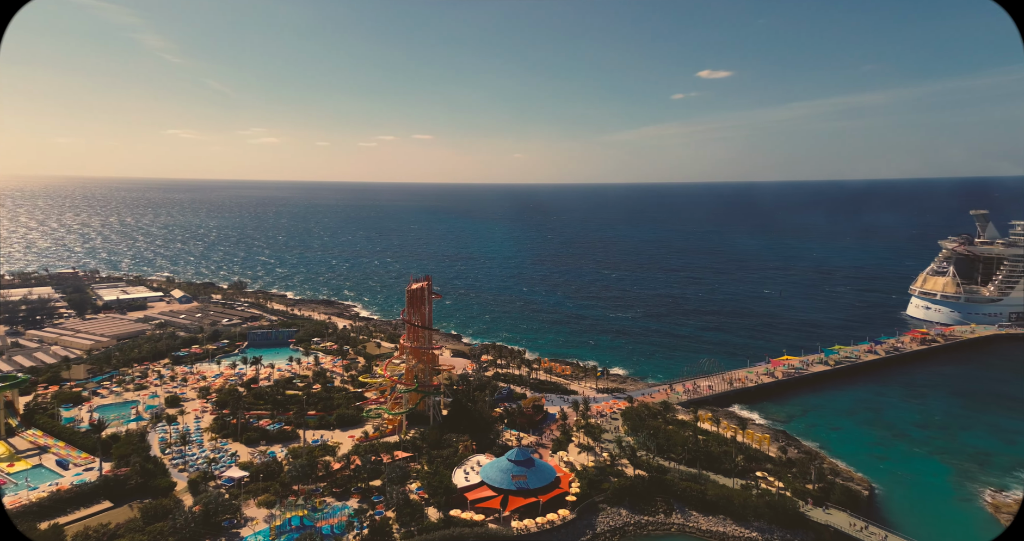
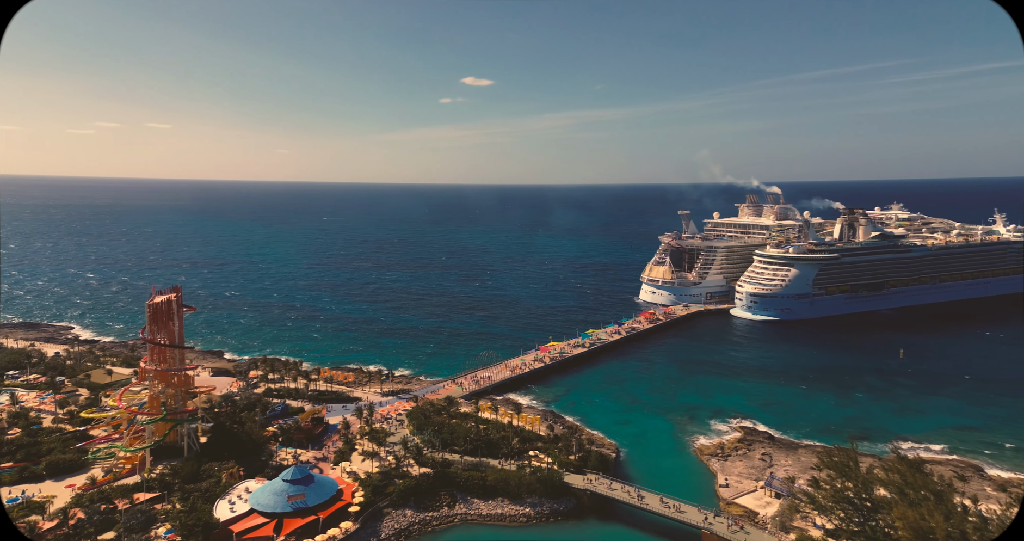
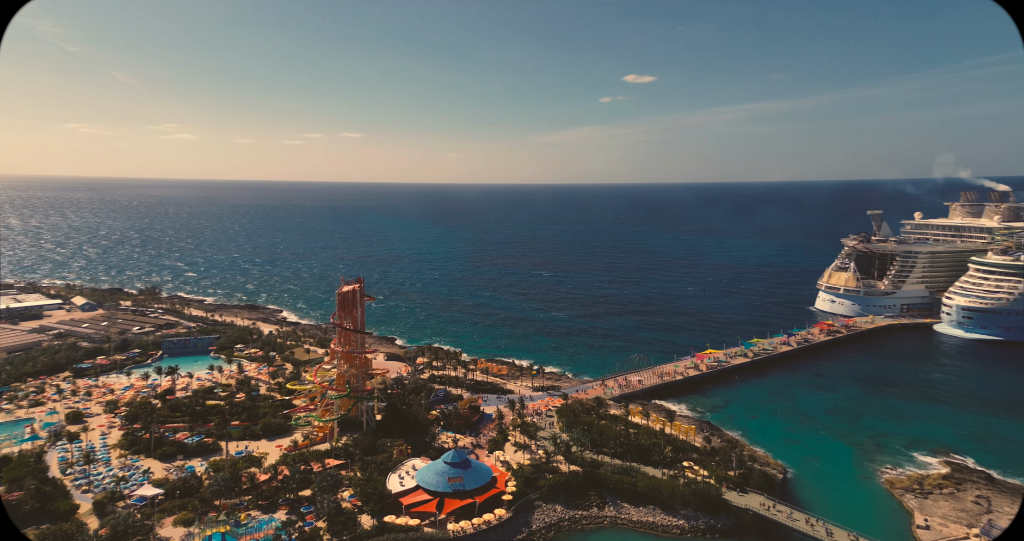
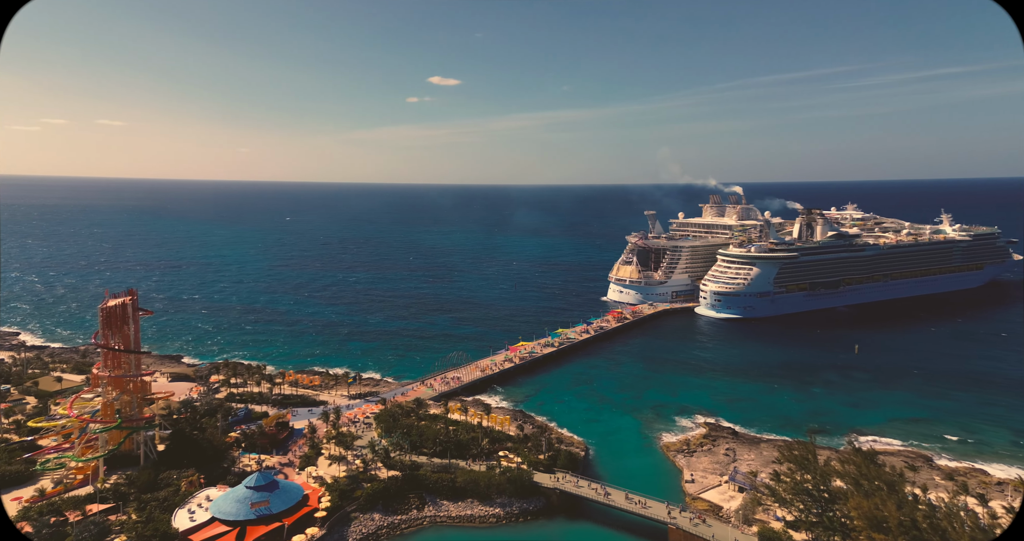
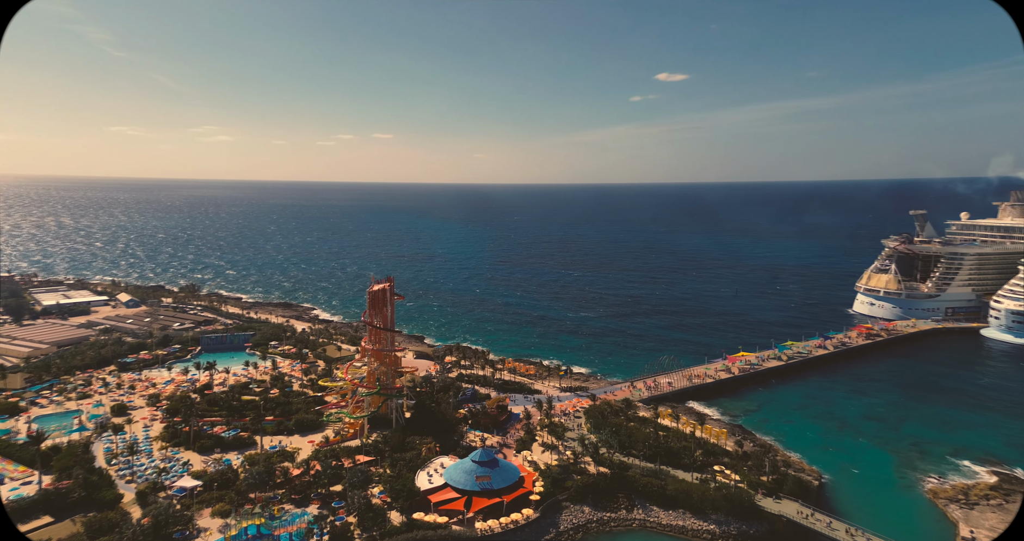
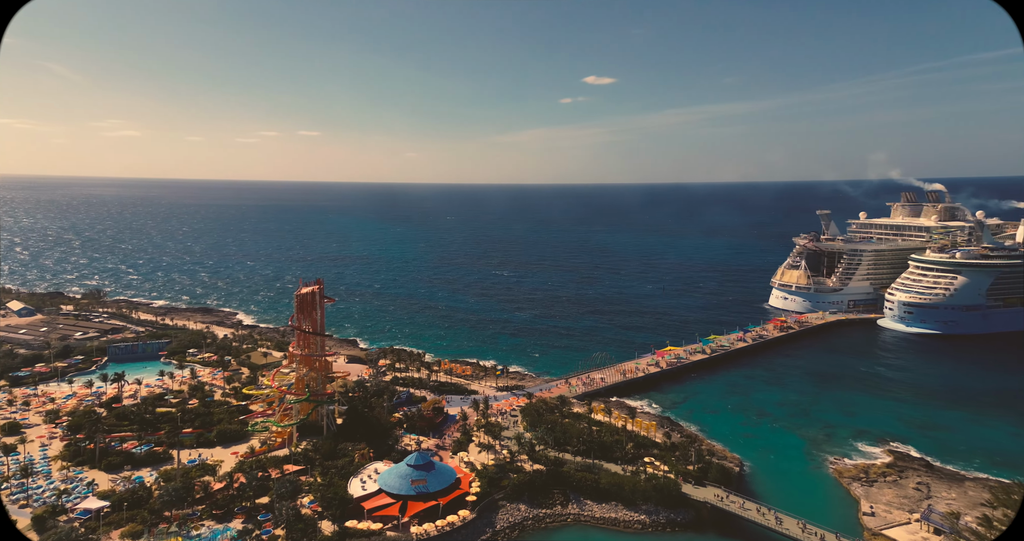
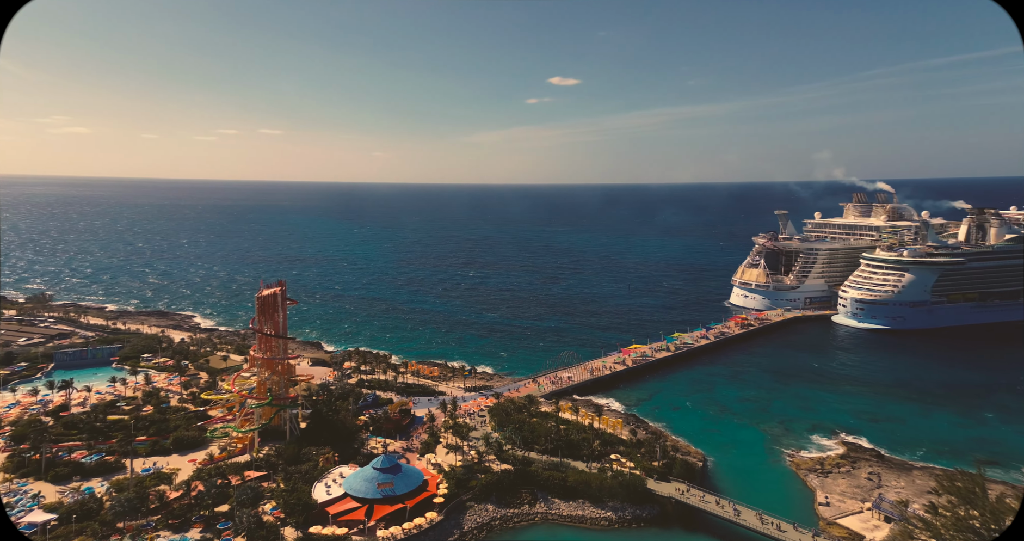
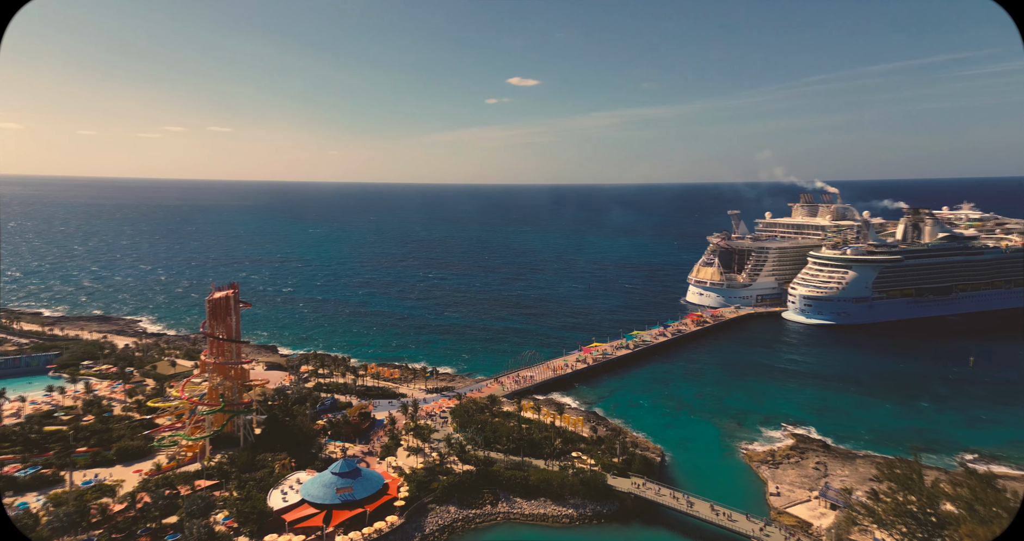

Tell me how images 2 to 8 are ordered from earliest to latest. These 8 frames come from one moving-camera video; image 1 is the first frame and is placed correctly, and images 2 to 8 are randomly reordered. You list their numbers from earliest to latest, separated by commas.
5, 3, 6, 7, 8, 2, 4
